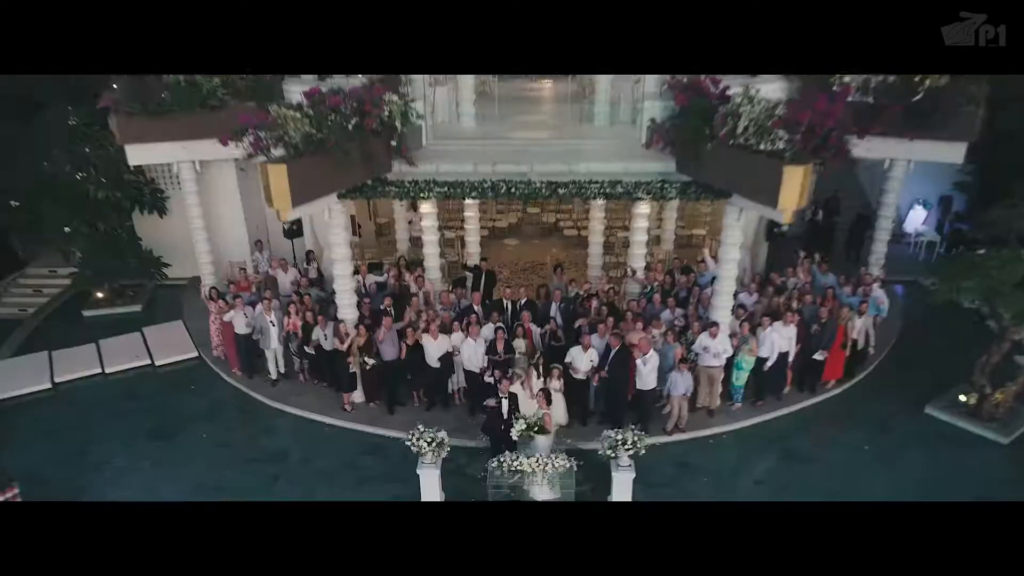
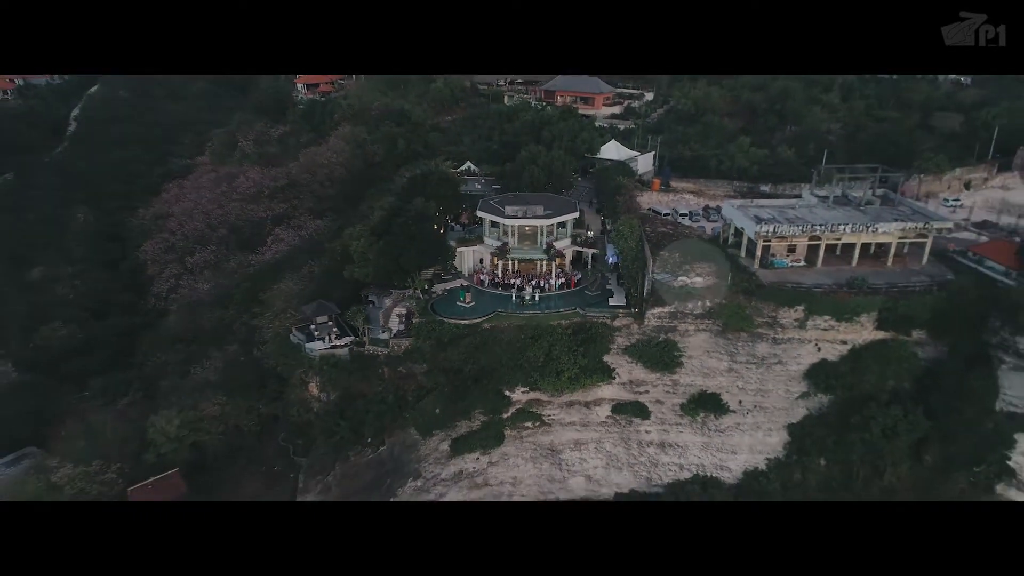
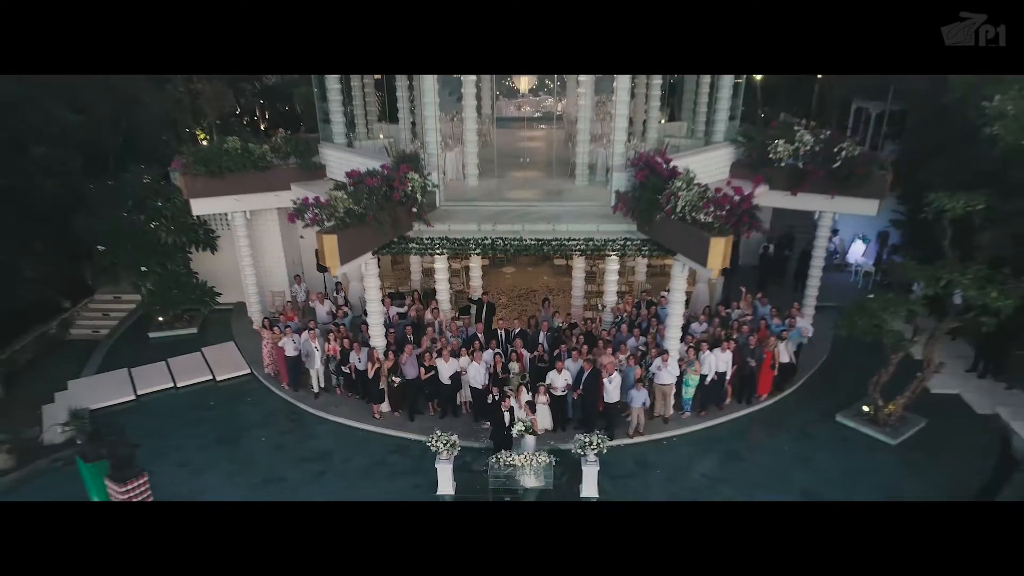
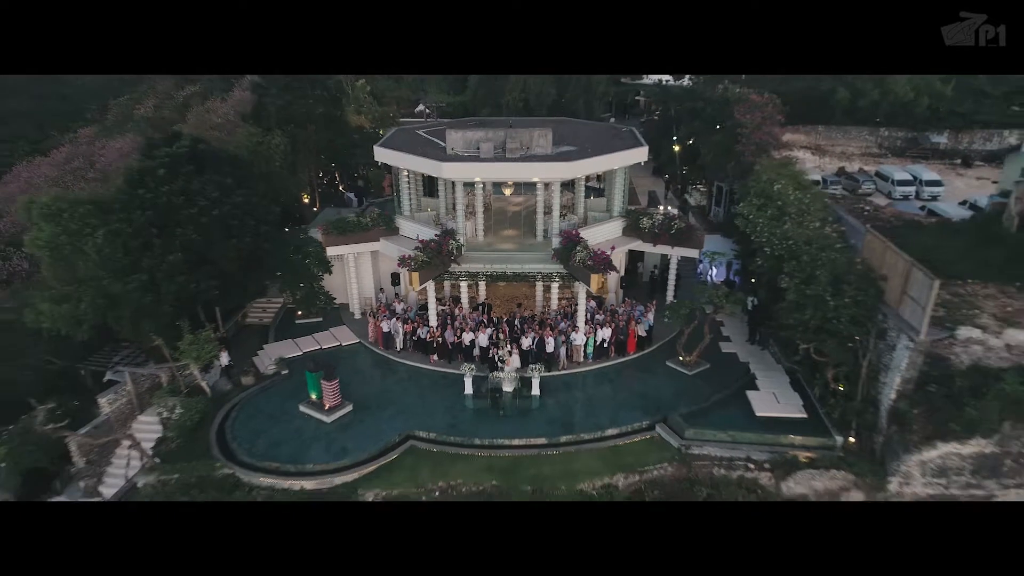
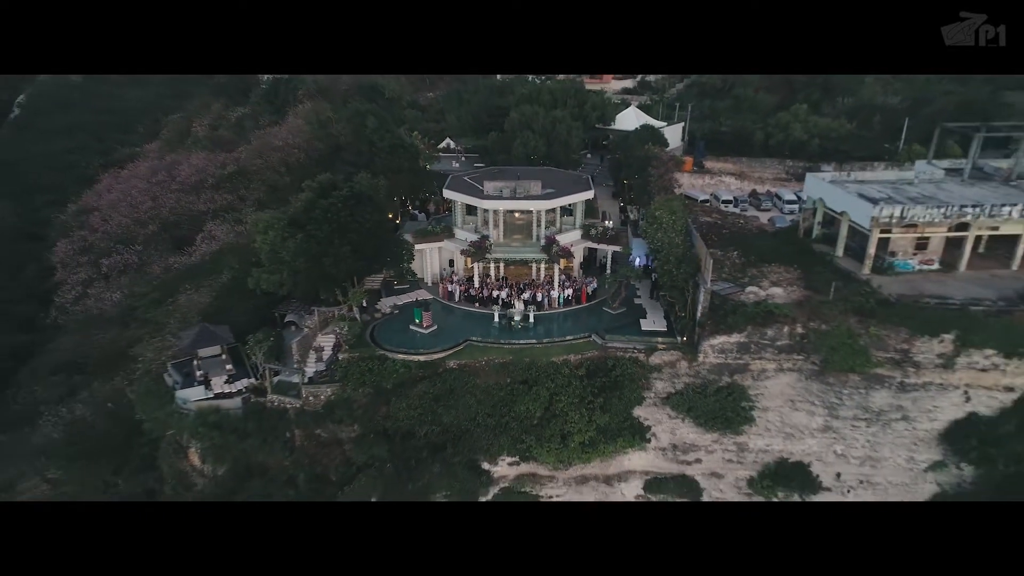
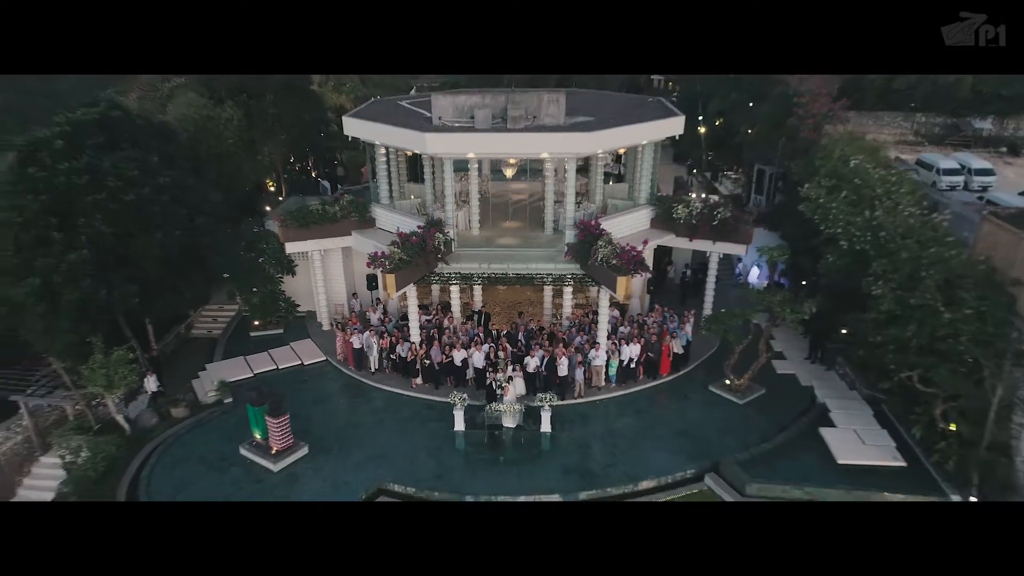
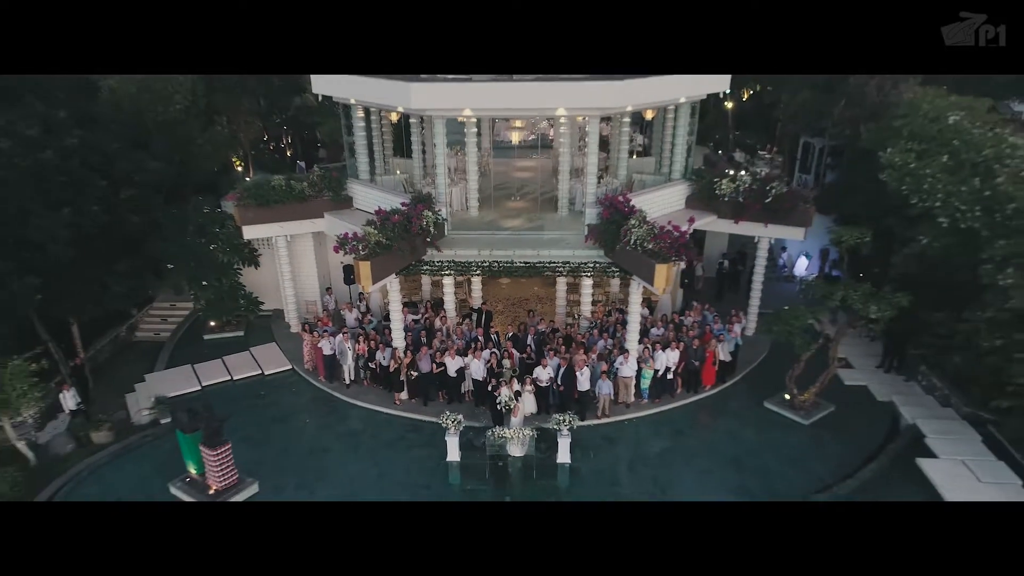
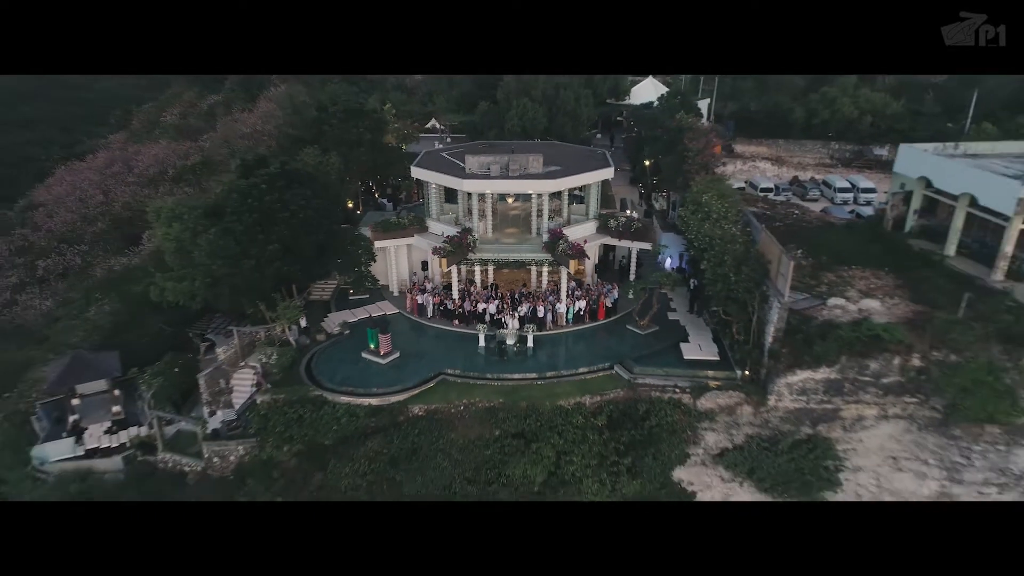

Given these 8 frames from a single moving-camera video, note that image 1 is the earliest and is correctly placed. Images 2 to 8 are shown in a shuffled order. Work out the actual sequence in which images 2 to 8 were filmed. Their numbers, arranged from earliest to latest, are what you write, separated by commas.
3, 7, 6, 4, 8, 5, 2
